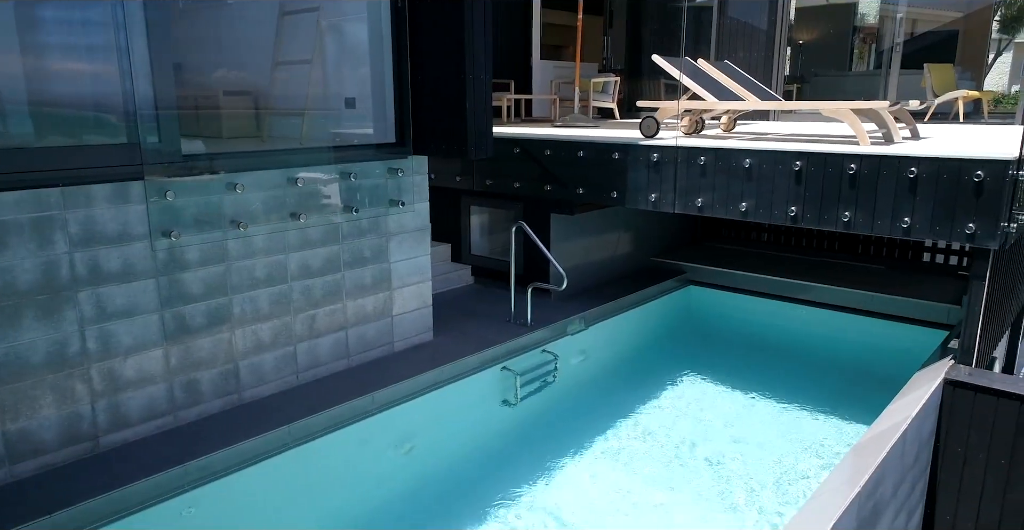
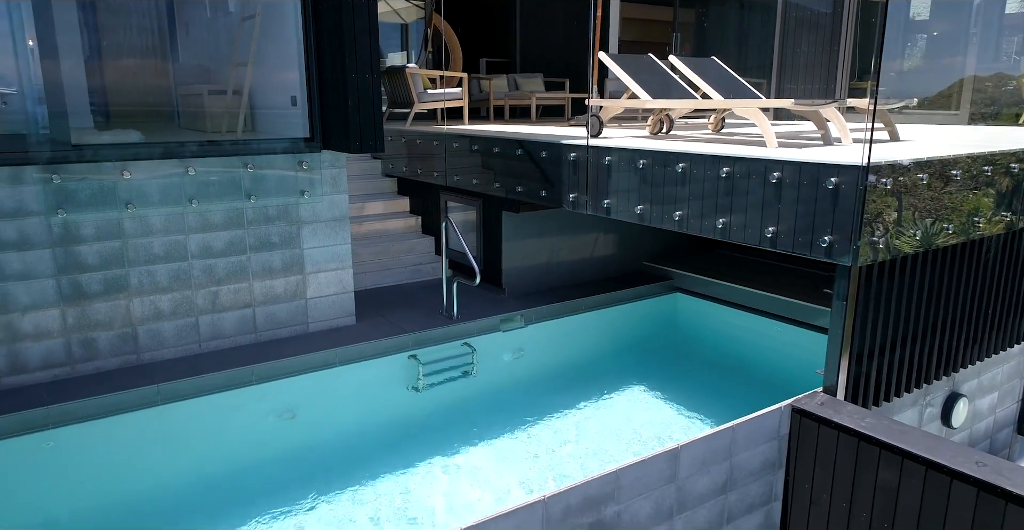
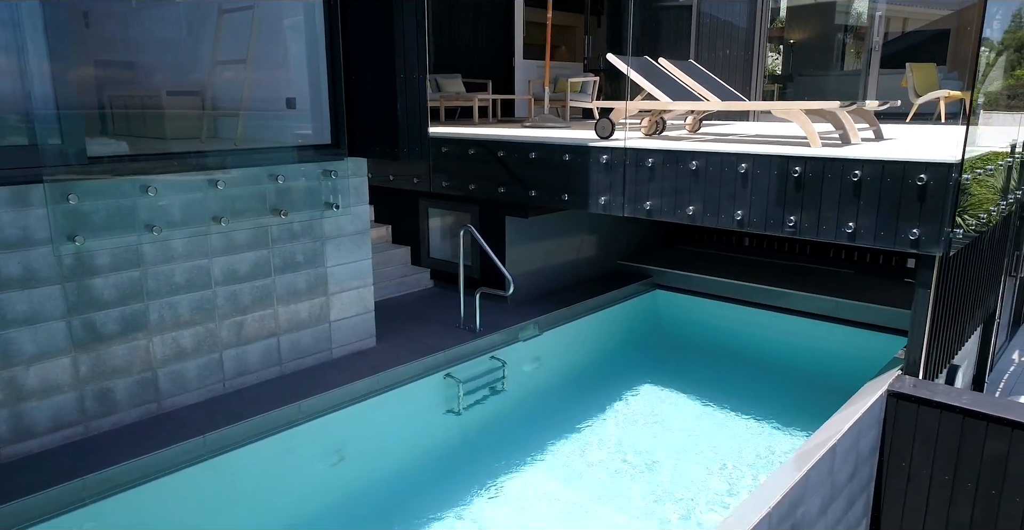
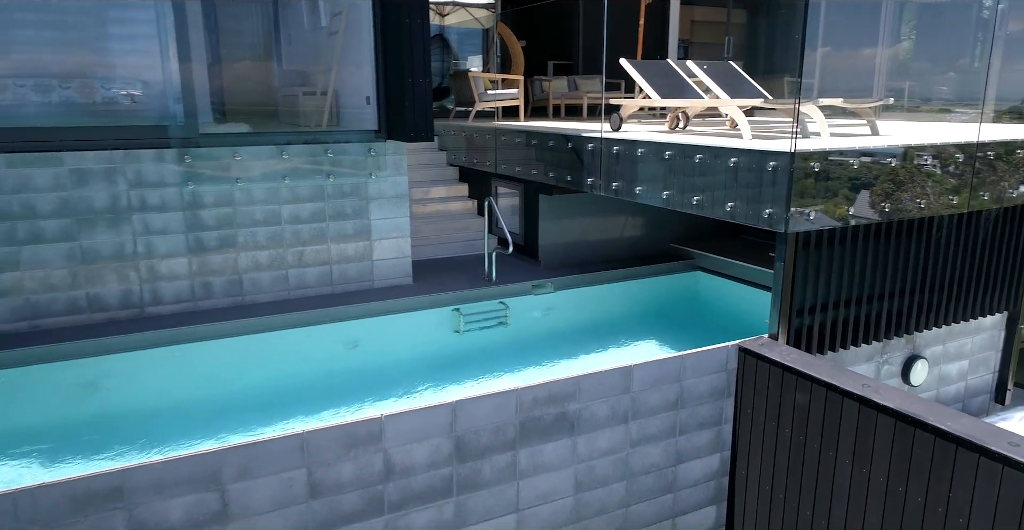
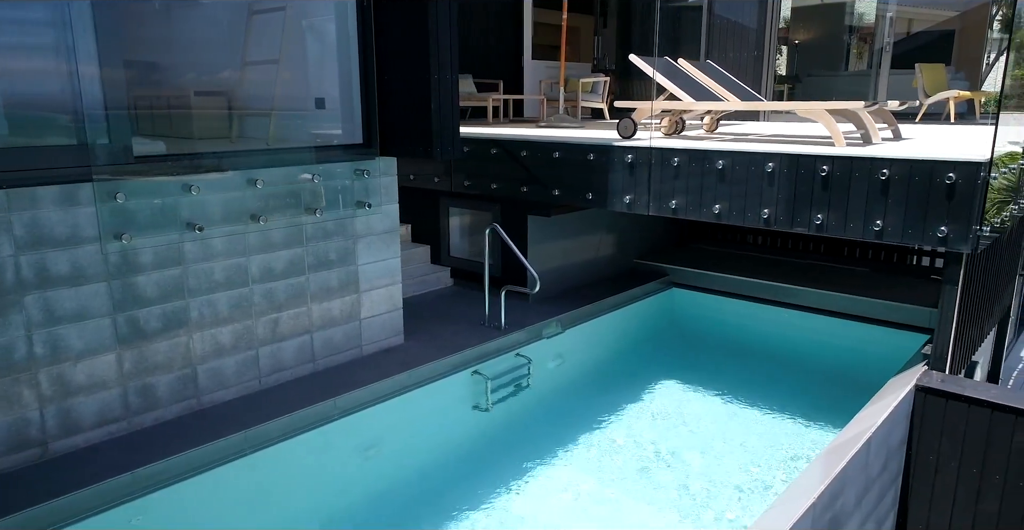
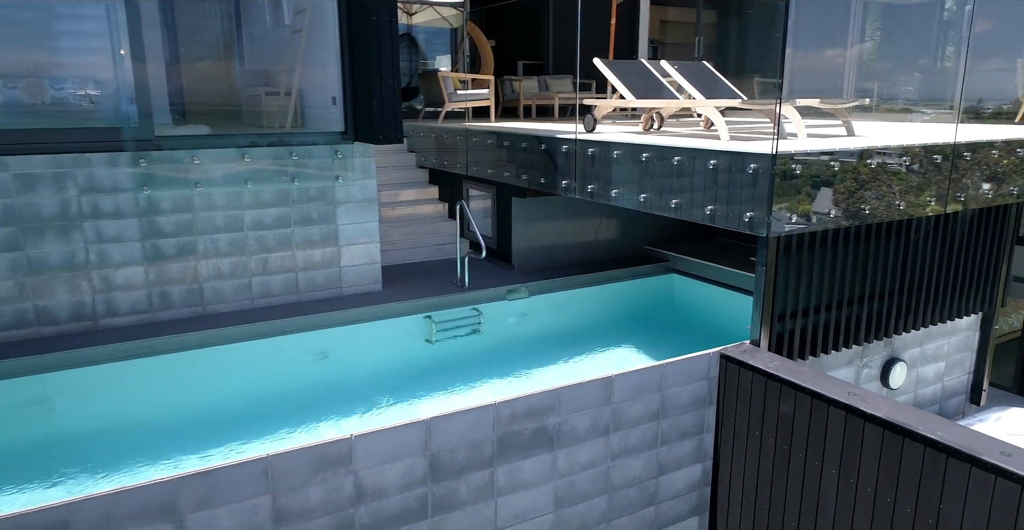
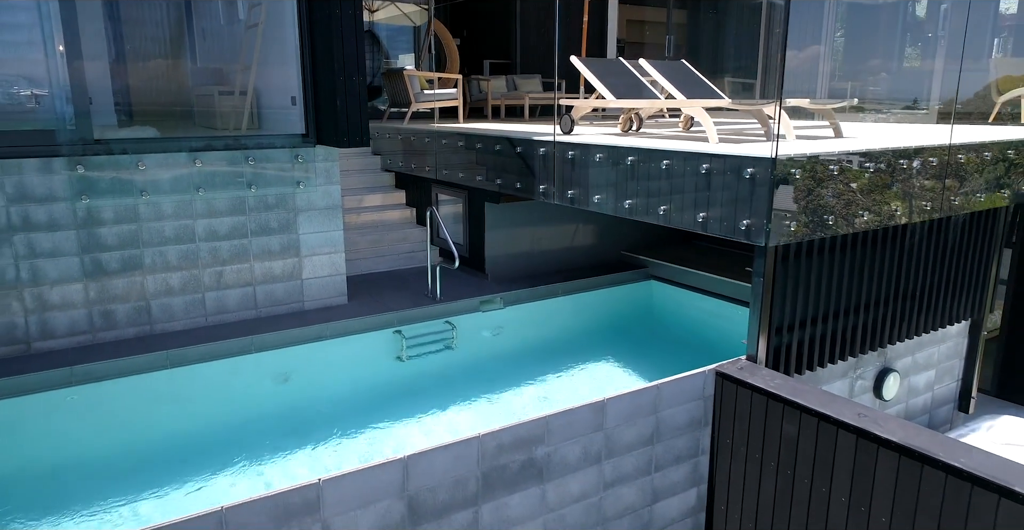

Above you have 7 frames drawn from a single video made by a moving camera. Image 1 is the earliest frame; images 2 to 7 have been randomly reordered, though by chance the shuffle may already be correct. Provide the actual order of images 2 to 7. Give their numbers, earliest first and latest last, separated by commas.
5, 3, 2, 7, 6, 4
